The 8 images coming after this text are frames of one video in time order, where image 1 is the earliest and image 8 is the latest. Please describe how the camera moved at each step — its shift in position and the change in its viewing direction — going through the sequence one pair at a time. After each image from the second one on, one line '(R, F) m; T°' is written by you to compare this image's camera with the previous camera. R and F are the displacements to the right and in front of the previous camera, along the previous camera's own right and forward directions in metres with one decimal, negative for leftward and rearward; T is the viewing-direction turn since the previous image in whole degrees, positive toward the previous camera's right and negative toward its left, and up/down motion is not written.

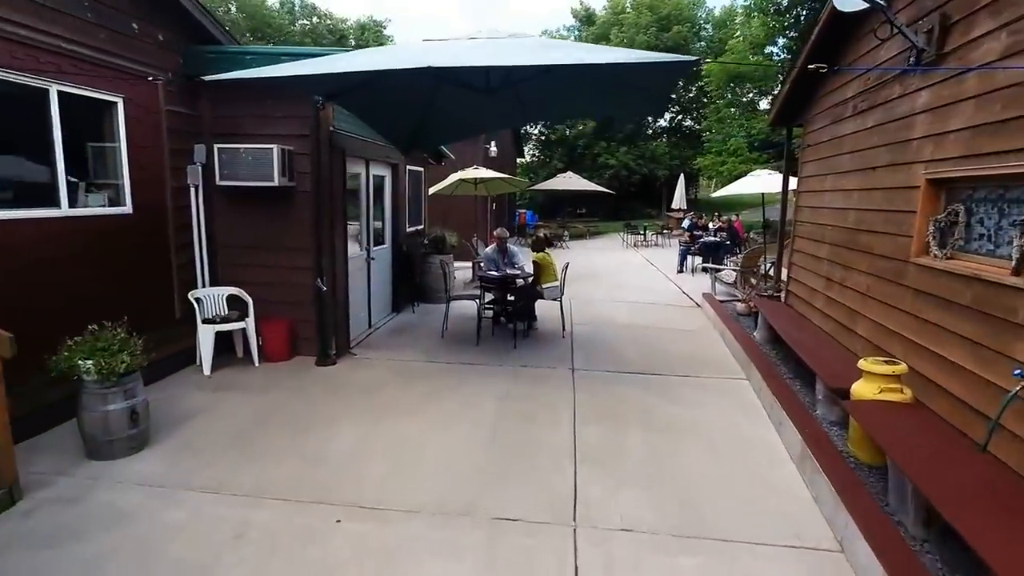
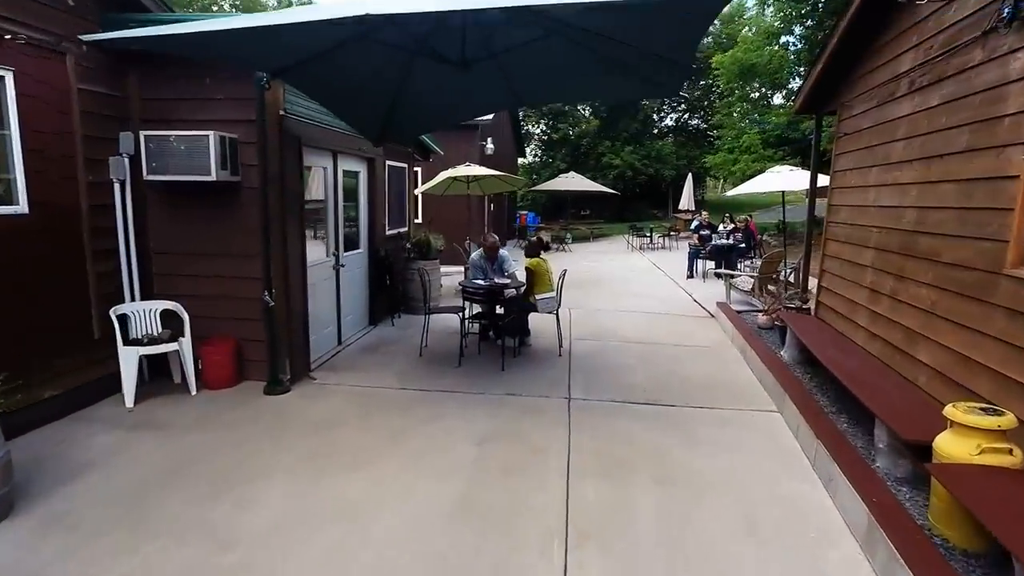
(+0.1, +0.9) m; 0°
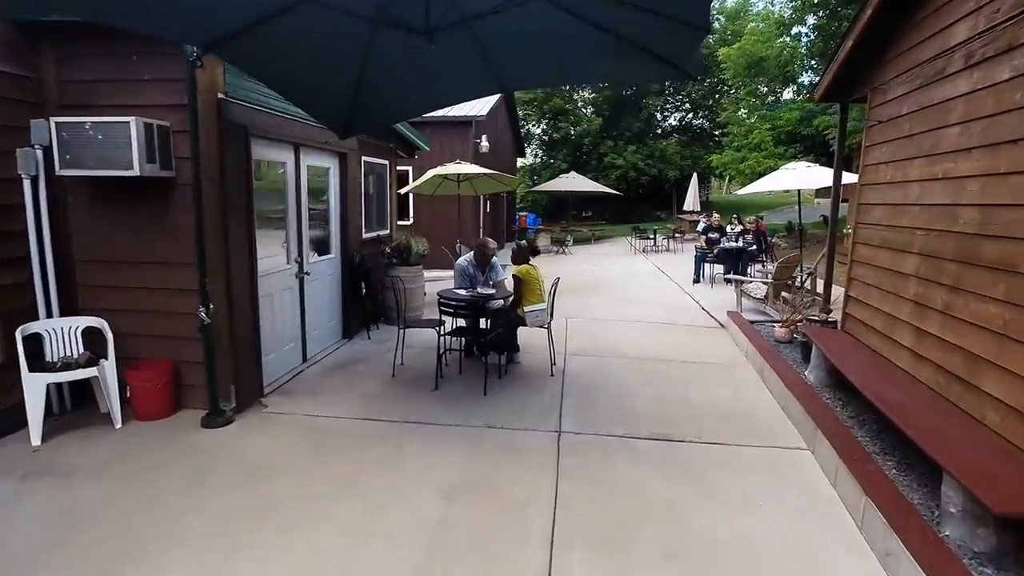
(+0.1, +0.7) m; 0°
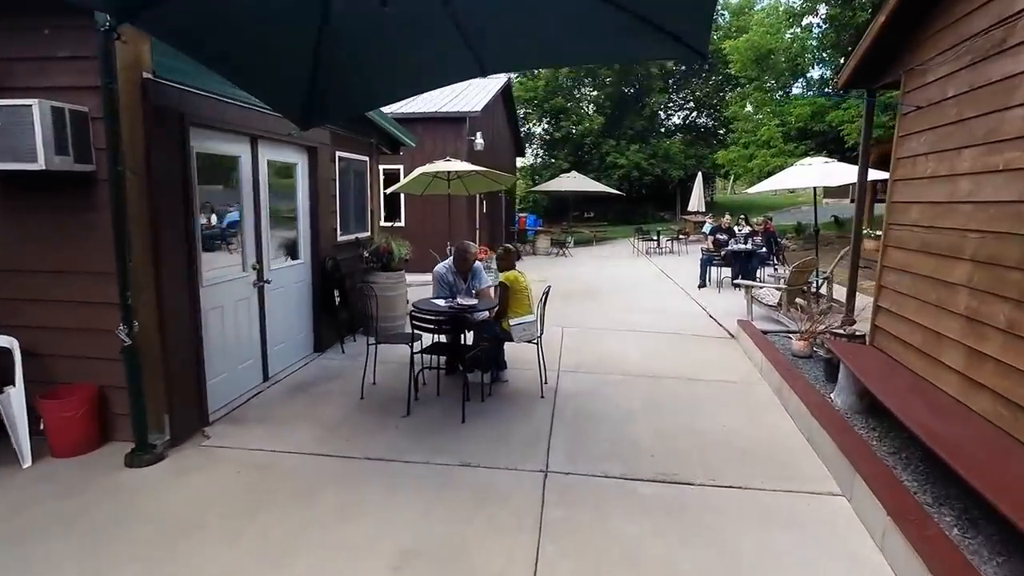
(+0.1, +0.6) m; 0°
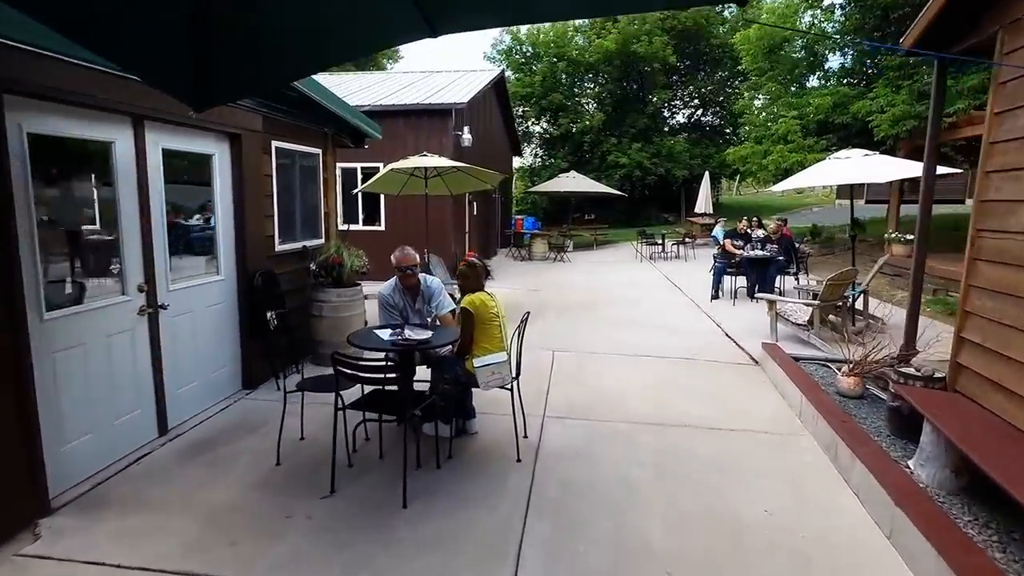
(+0.2, +1.1) m; 0°
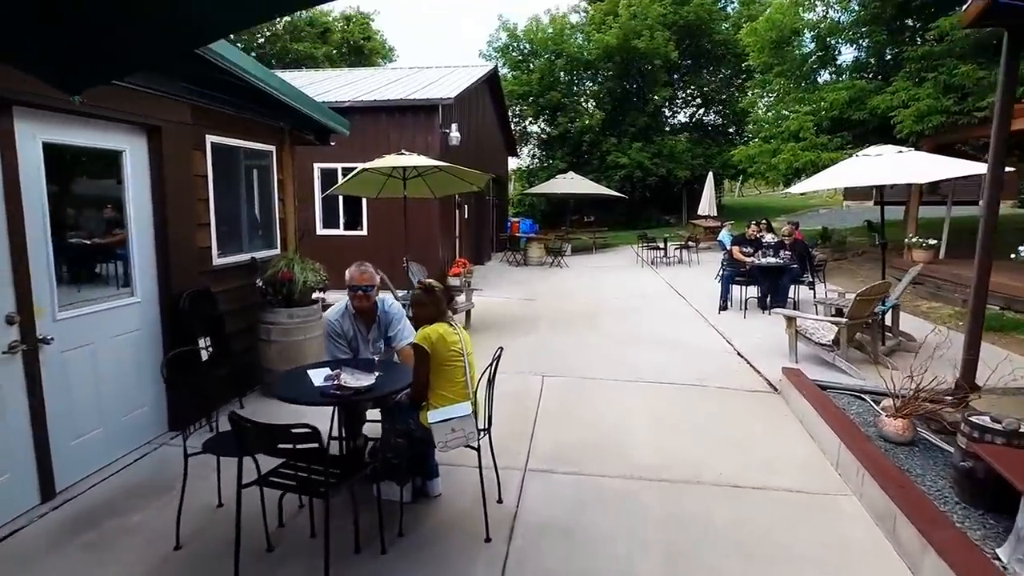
(+0.1, +0.8) m; 0°
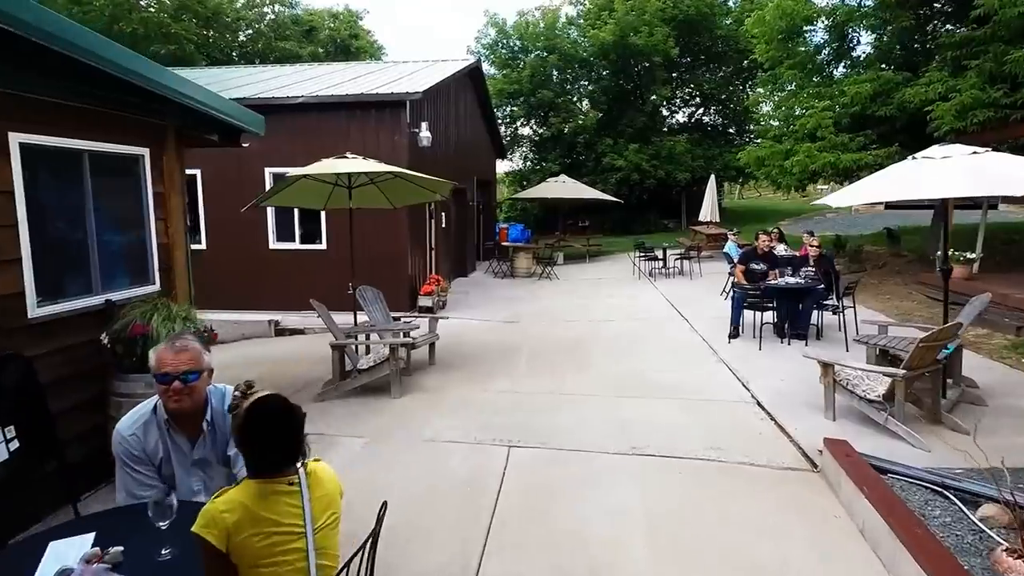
(+0.3, +1.2) m; 0°
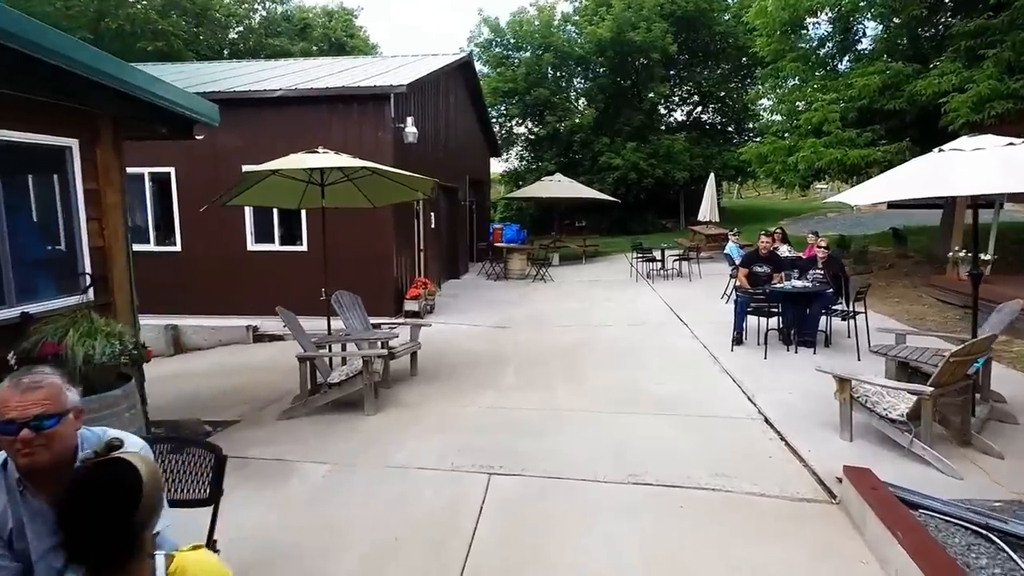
(+0.1, +0.4) m; 0°
